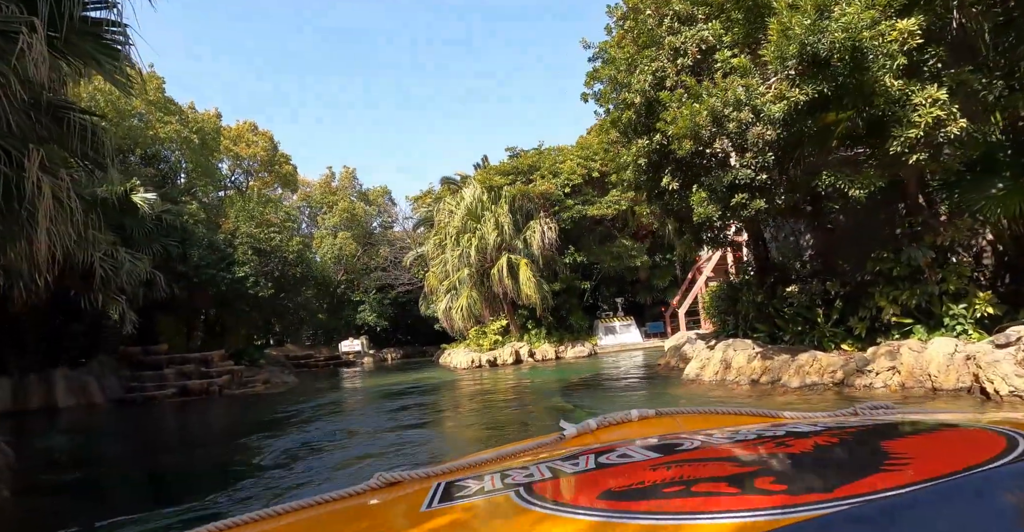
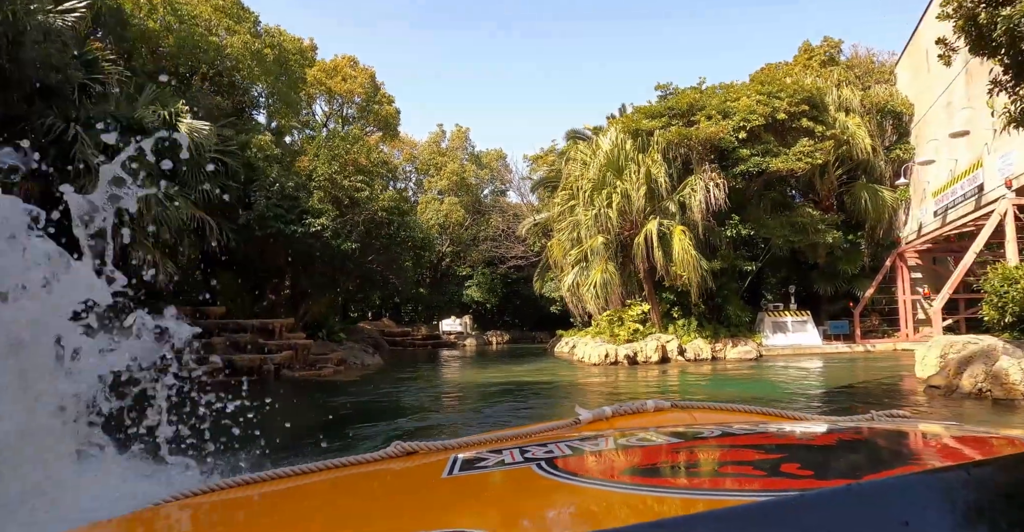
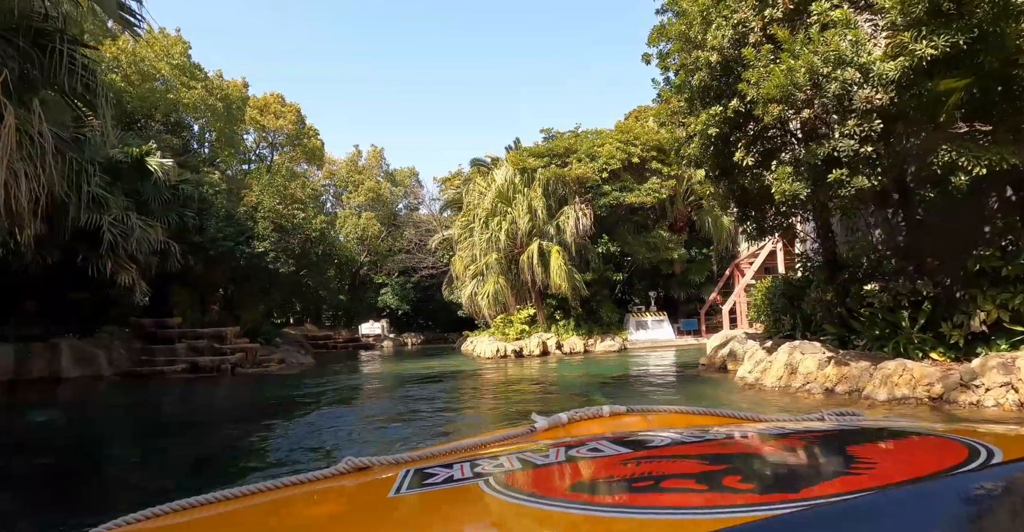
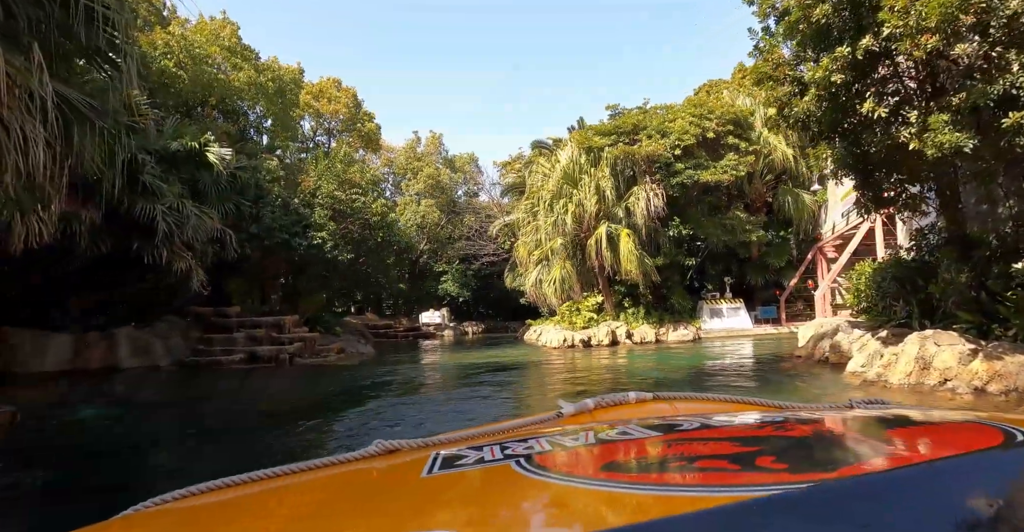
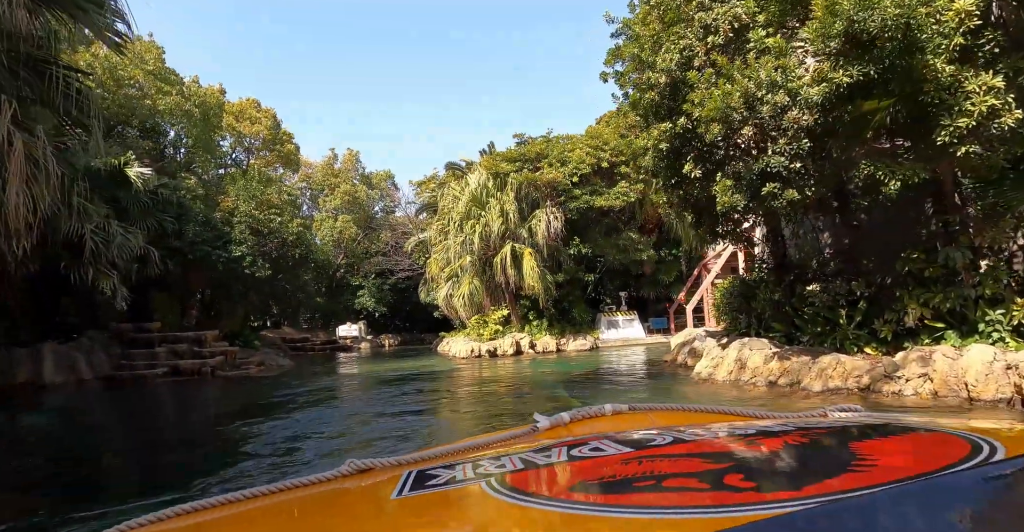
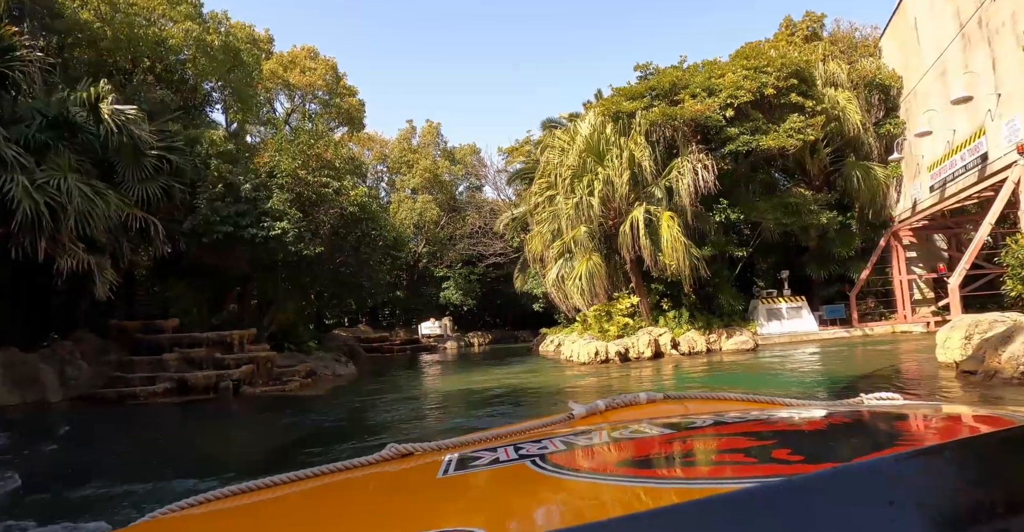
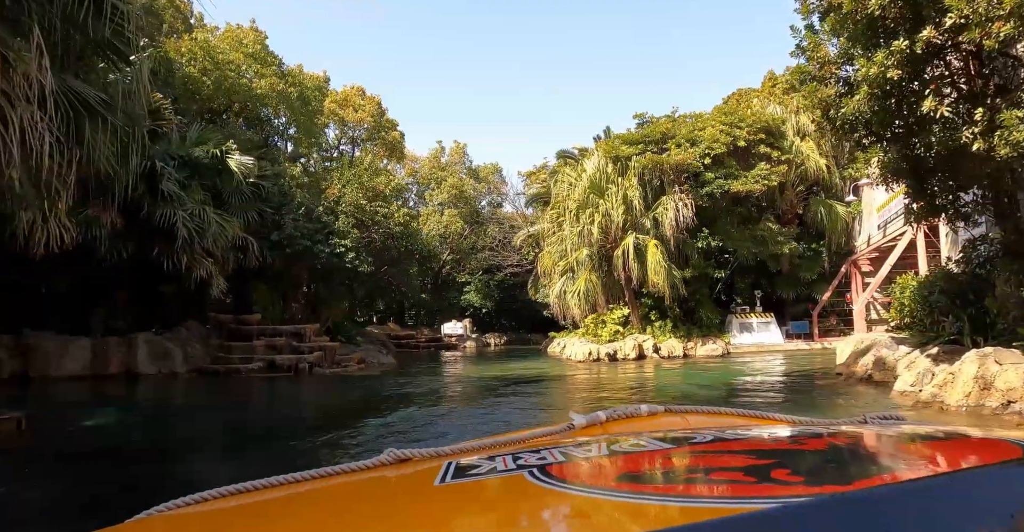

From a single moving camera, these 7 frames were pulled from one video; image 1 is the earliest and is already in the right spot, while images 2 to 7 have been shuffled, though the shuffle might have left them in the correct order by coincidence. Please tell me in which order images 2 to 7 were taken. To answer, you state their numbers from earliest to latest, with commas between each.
5, 3, 4, 7, 2, 6
